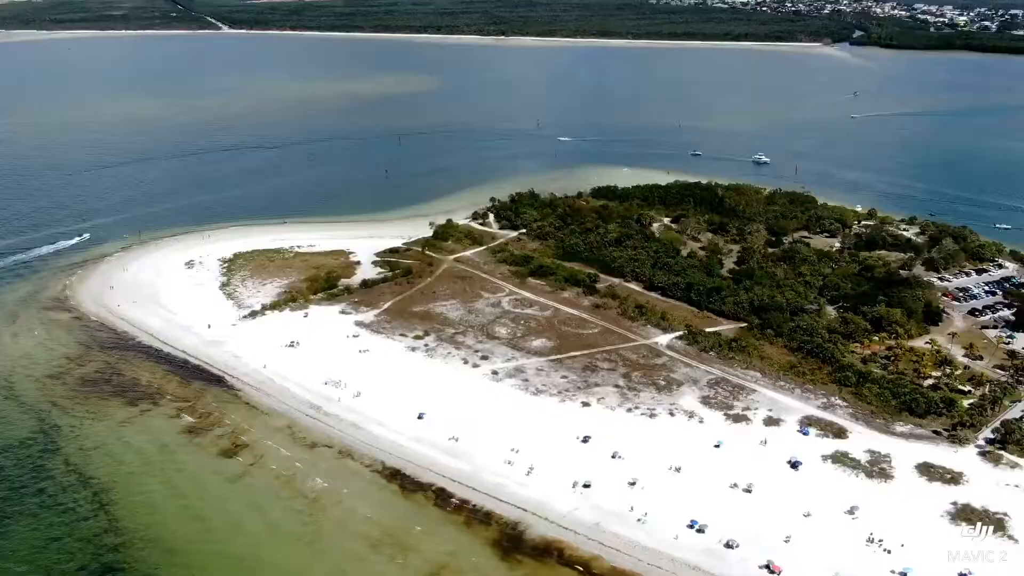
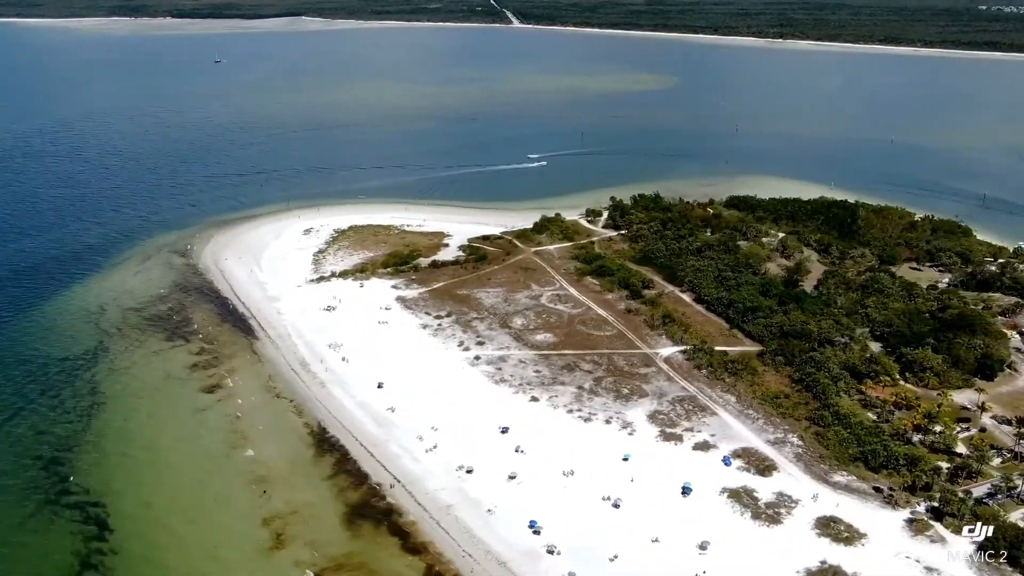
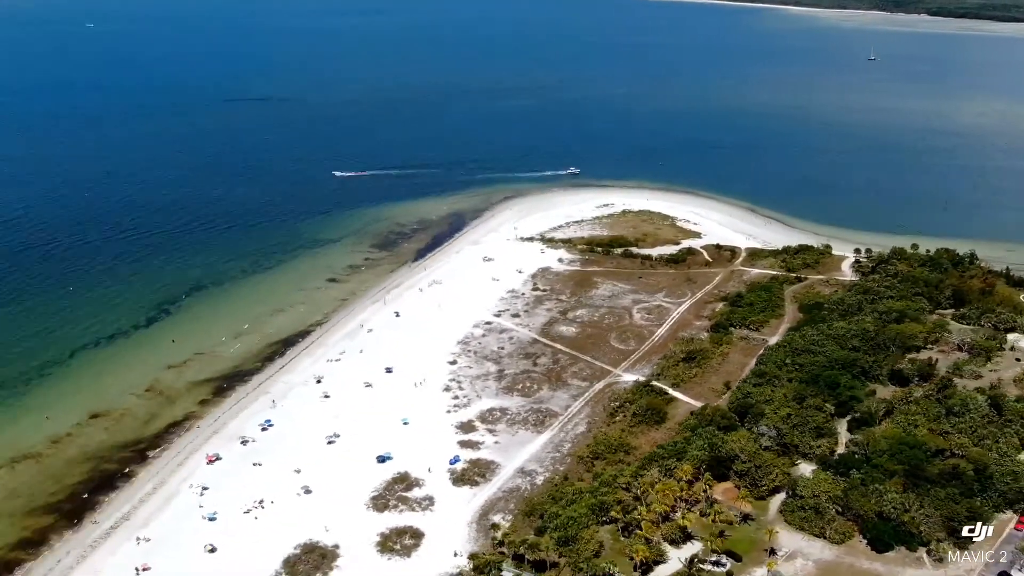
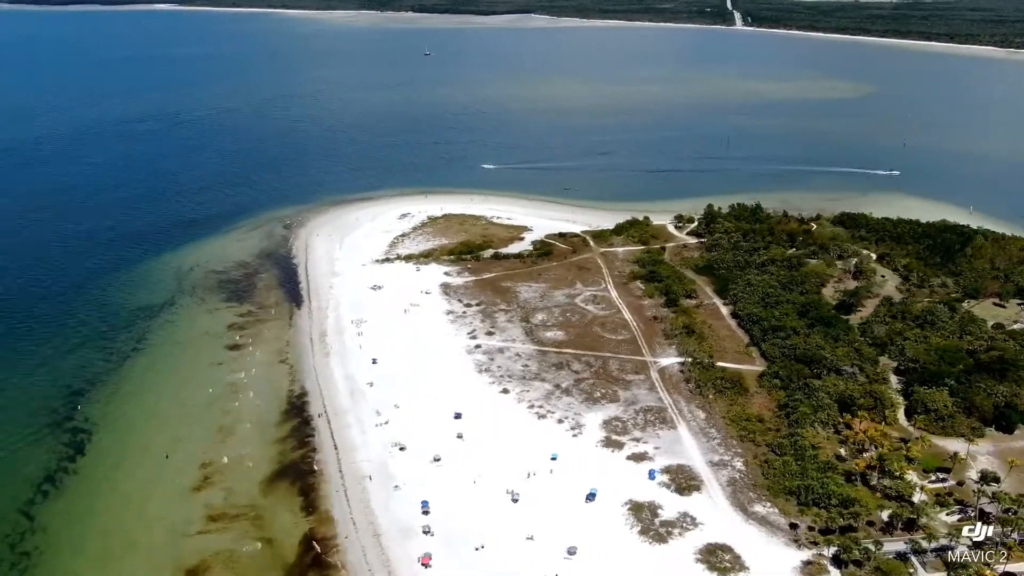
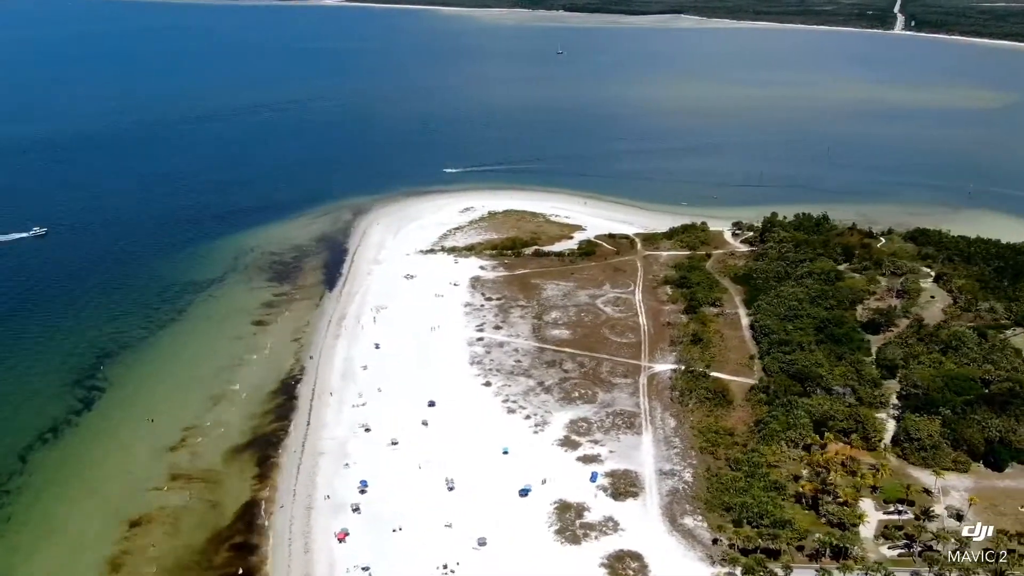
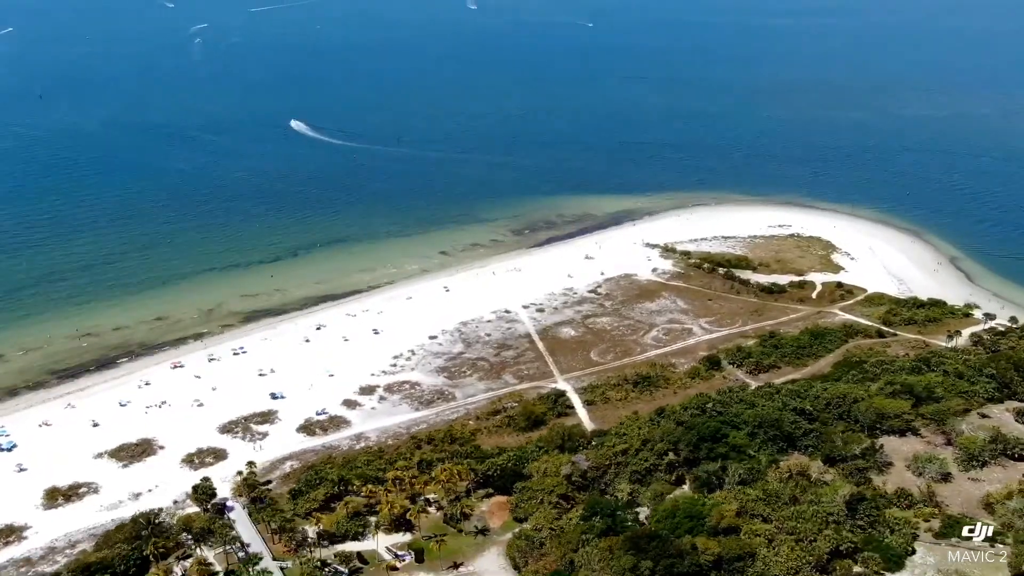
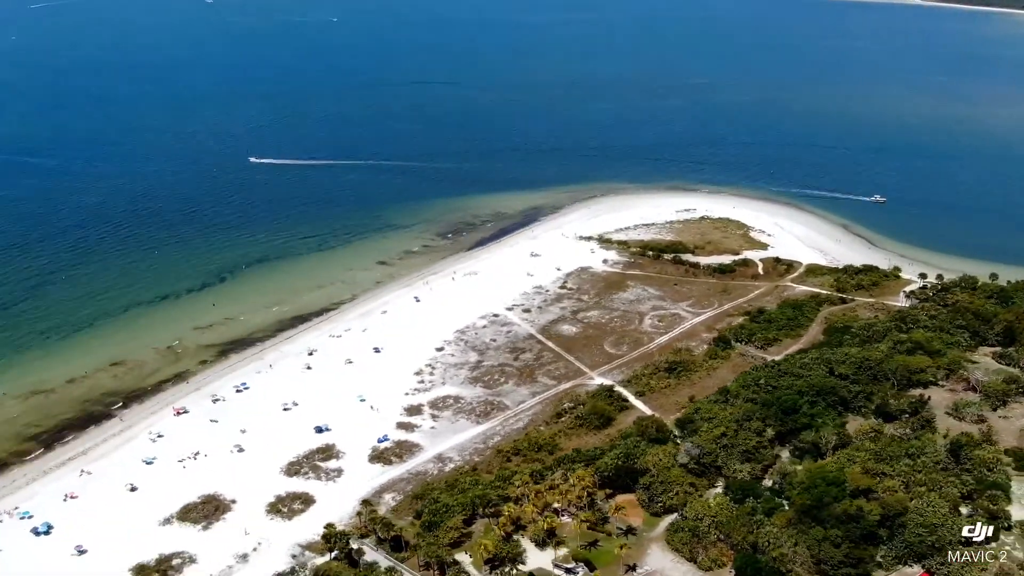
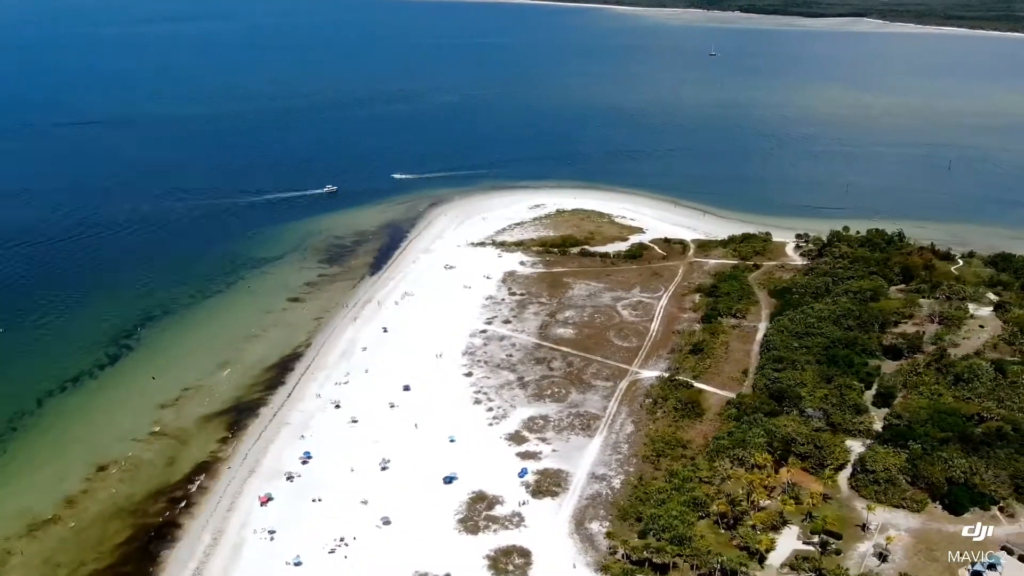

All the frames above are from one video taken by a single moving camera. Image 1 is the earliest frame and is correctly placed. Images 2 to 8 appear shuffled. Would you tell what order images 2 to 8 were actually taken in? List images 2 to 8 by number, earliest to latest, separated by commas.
2, 4, 5, 8, 3, 7, 6
